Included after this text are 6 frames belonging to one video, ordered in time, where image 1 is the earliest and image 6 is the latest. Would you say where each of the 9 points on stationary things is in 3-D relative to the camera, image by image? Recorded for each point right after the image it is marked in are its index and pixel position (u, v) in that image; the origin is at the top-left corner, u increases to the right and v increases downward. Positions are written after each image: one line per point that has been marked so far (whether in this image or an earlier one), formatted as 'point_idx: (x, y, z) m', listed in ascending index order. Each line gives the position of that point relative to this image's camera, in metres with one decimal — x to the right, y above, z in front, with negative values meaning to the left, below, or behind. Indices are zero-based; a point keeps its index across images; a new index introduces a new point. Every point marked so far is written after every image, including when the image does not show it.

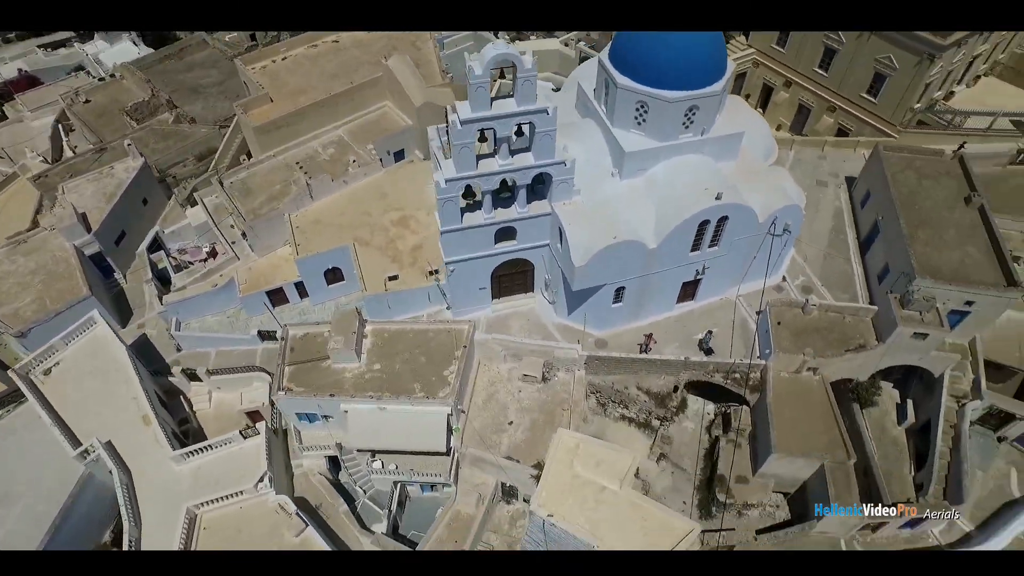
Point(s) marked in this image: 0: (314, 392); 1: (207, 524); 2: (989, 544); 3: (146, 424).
0: (-4.3, -2.2, +14.2) m
1: (-6.6, -5.1, +13.5) m
2: (+9.8, -5.2, +13.1) m
3: (-8.7, -3.2, +15.3) m
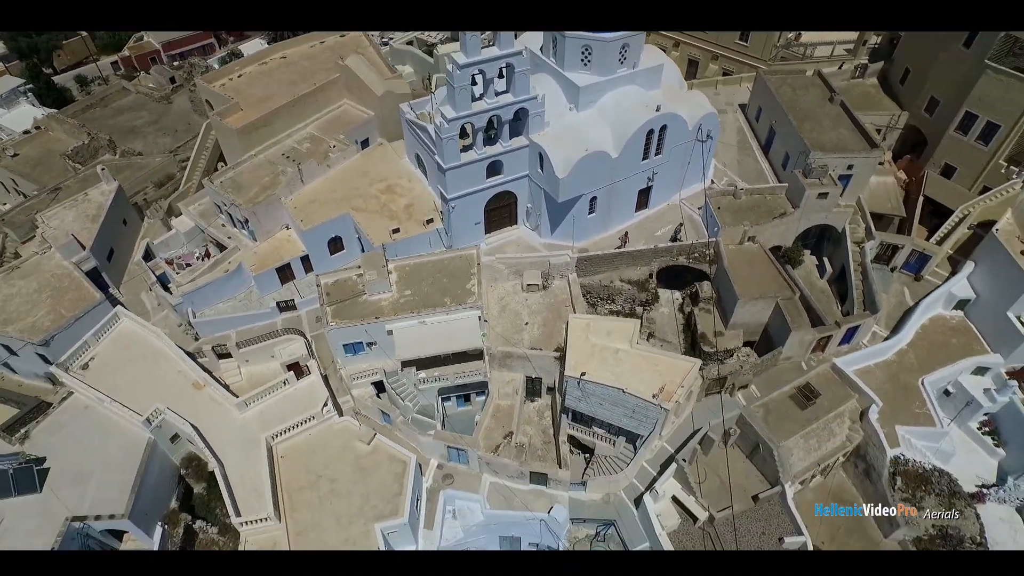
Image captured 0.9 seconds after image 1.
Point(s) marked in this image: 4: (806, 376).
0: (-3.9, -0.8, +16.2) m
1: (-5.4, -3.9, +15.1) m
2: (+10.6, -1.2, +17.3) m
3: (-8.1, -2.6, +16.6) m
4: (+7.7, -2.2, +16.6) m
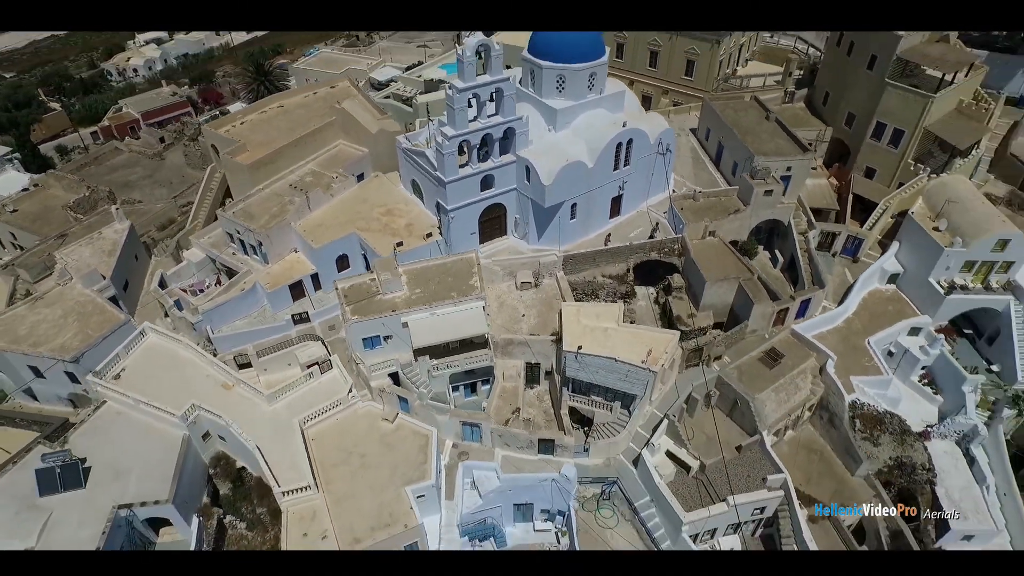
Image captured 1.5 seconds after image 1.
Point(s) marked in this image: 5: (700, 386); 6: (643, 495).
0: (-3.8, -0.7, +18.1) m
1: (-5.1, -3.8, +16.5) m
2: (+10.5, -0.5, +20.0) m
3: (-8.0, -2.8, +18.0) m
4: (+7.8, -1.6, +19.1) m
5: (+5.4, -2.8, +18.3) m
6: (+3.4, -5.5, +16.8) m
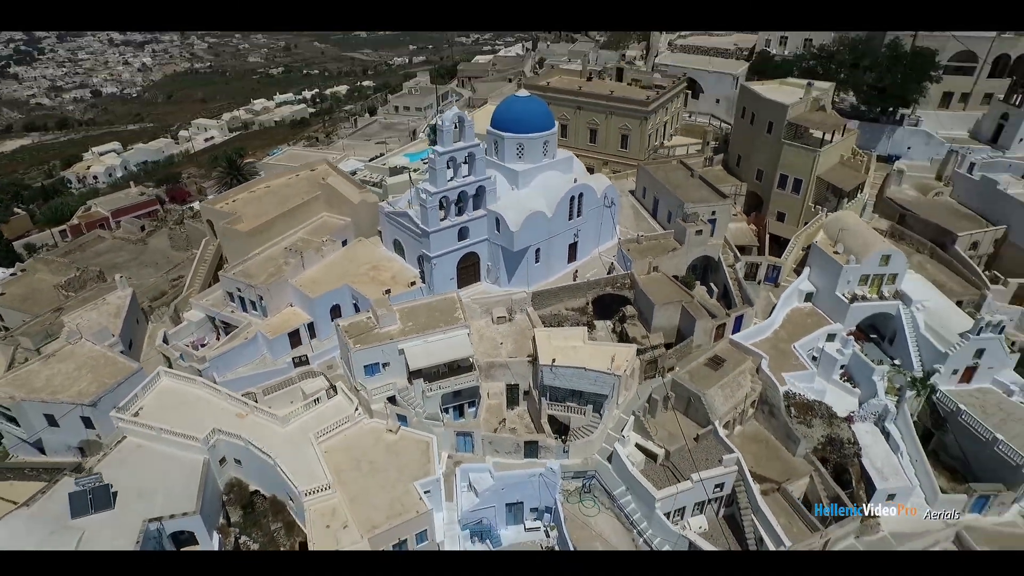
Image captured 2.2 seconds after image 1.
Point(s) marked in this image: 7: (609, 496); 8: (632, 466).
0: (-4.4, -1.8, +20.6) m
1: (-5.4, -4.6, +18.5) m
2: (+9.7, -1.2, +23.7) m
3: (-8.4, -4.0, +19.8) m
4: (+7.1, -2.2, +22.4) m
5: (+4.9, -3.4, +21.3) m
6: (+3.2, -5.9, +19.2) m
7: (+2.9, -6.3, +19.2) m
8: (+3.6, -5.3, +19.1) m
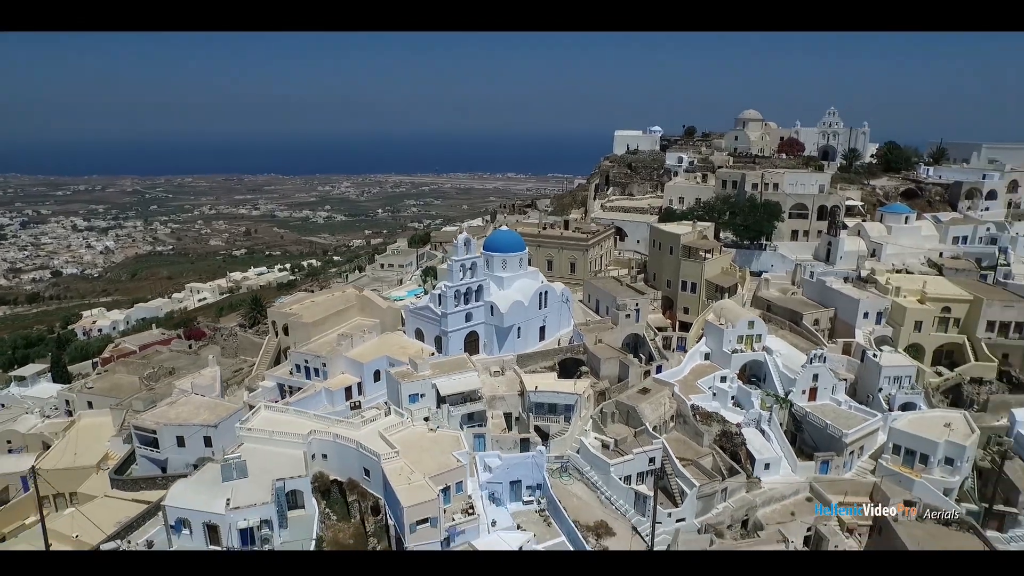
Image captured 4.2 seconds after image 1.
0: (-4.6, -4.4, +30.2) m
1: (-5.3, -6.5, +27.3) m
2: (+9.3, -4.3, +34.4) m
3: (-8.4, -6.3, +28.5) m
4: (+6.8, -5.0, +32.7) m
5: (+4.7, -5.9, +31.1) m
6: (+3.2, -7.8, +28.3) m
7: (+3.0, -8.1, +28.2) m
8: (+3.6, -7.2, +28.4) m
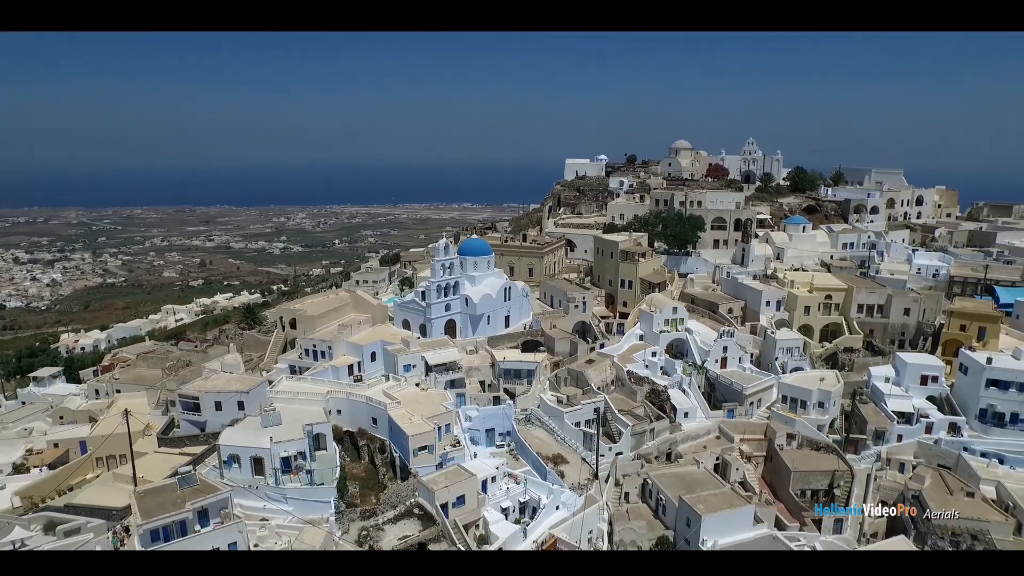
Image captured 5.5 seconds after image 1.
0: (-6.1, -3.9, +37.6) m
1: (-6.6, -6.0, +34.5) m
2: (+7.4, -3.9, +42.7) m
3: (-9.8, -5.9, +35.6) m
4: (+5.1, -4.5, +40.8) m
5: (+3.1, -5.3, +39.0) m
6: (+1.8, -7.2, +36.0) m
7: (+1.6, -7.5, +35.9) m
8: (+2.2, -6.6, +36.2) m
